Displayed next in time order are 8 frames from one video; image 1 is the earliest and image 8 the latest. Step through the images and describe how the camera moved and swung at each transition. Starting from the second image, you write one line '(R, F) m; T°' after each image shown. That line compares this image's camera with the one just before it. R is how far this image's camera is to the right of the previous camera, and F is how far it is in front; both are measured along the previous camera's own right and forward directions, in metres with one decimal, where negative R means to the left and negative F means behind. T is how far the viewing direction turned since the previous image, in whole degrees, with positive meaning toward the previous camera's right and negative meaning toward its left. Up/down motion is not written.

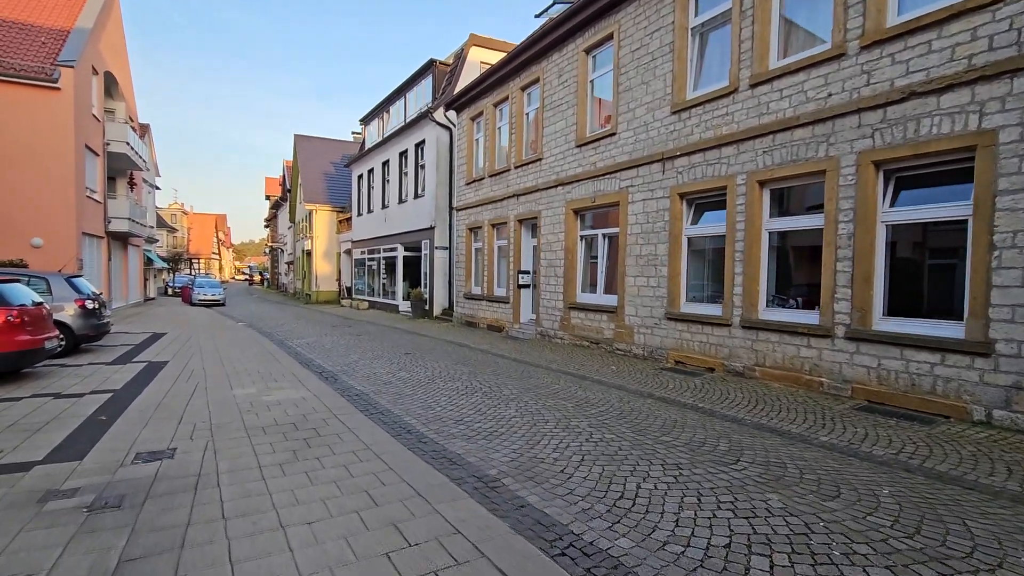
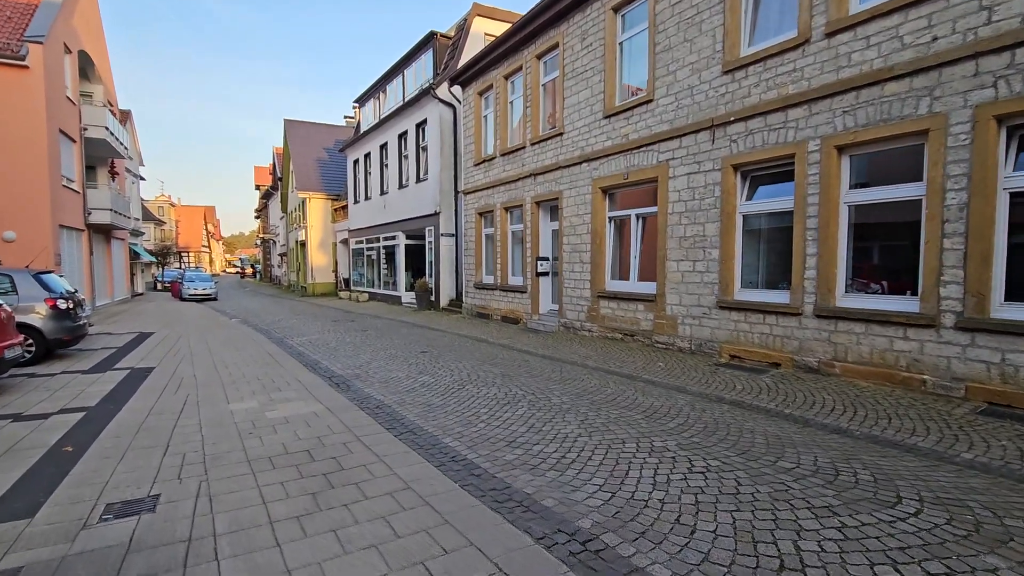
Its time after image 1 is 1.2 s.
(-0.6, +1.1) m; +1°
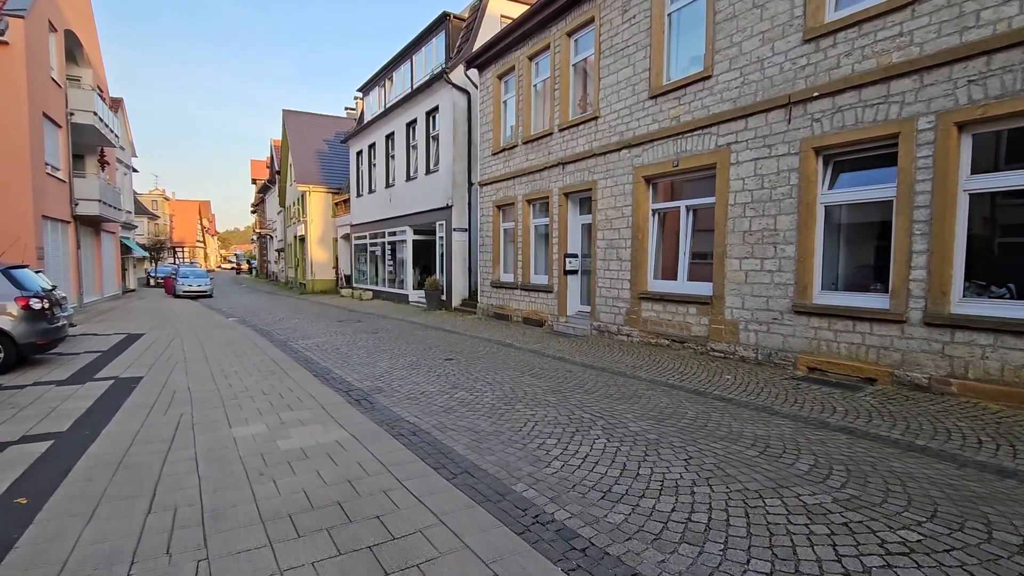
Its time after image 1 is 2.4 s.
(-0.7, +1.1) m; 0°
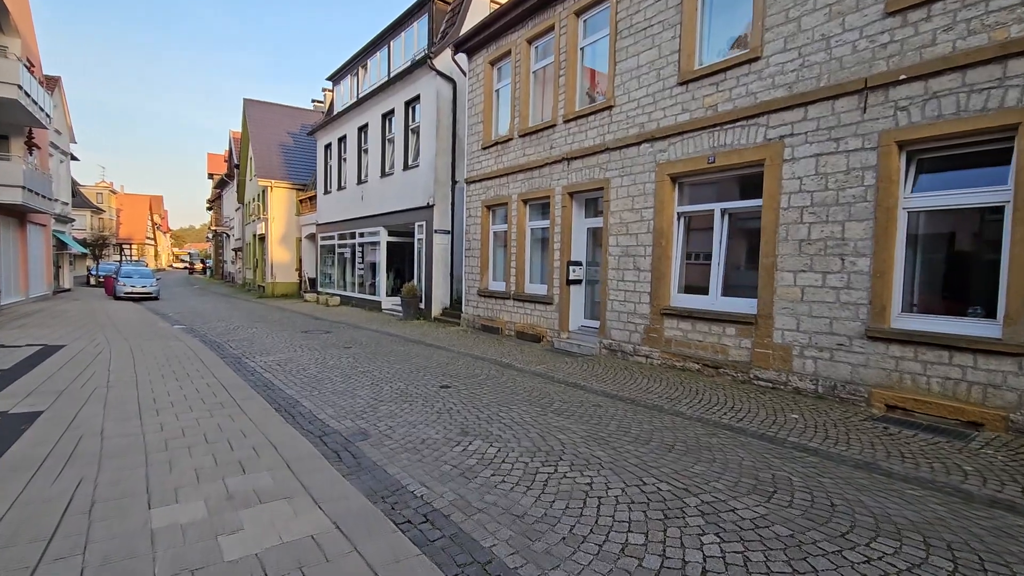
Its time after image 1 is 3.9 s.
(-0.6, +1.4) m; +4°
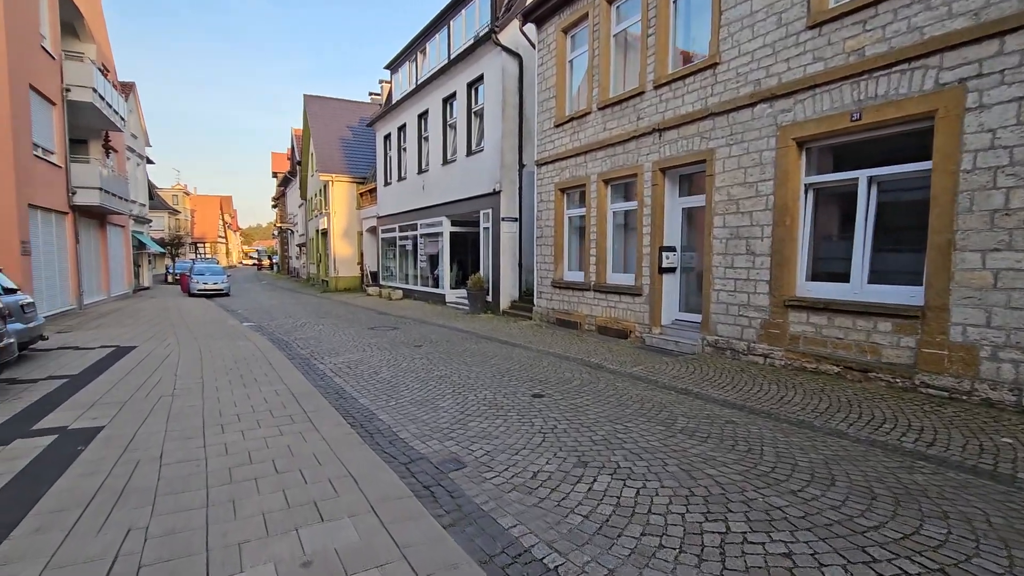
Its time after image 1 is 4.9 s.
(-0.5, +1.0) m; -6°
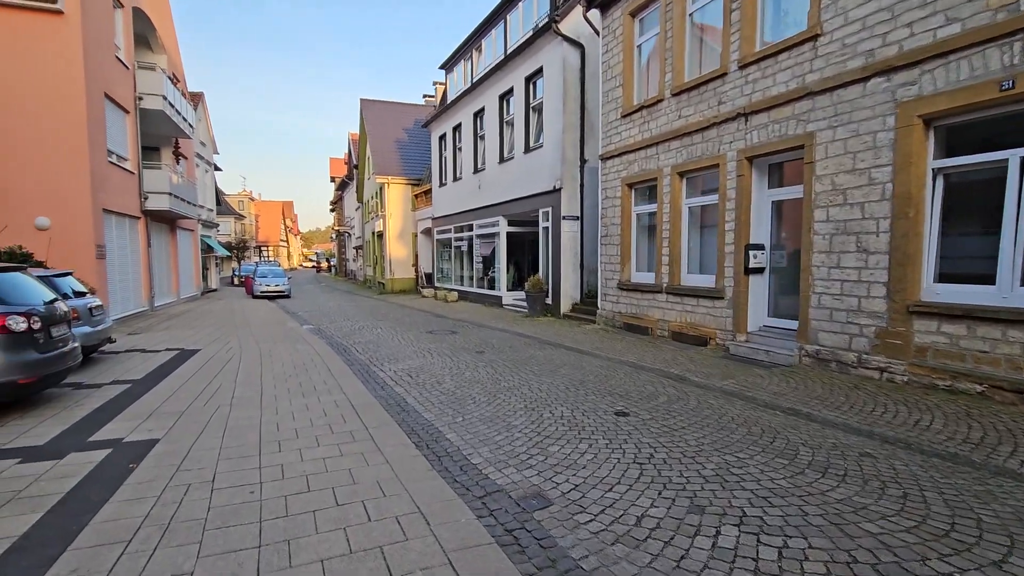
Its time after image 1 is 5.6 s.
(-0.3, +0.6) m; -5°
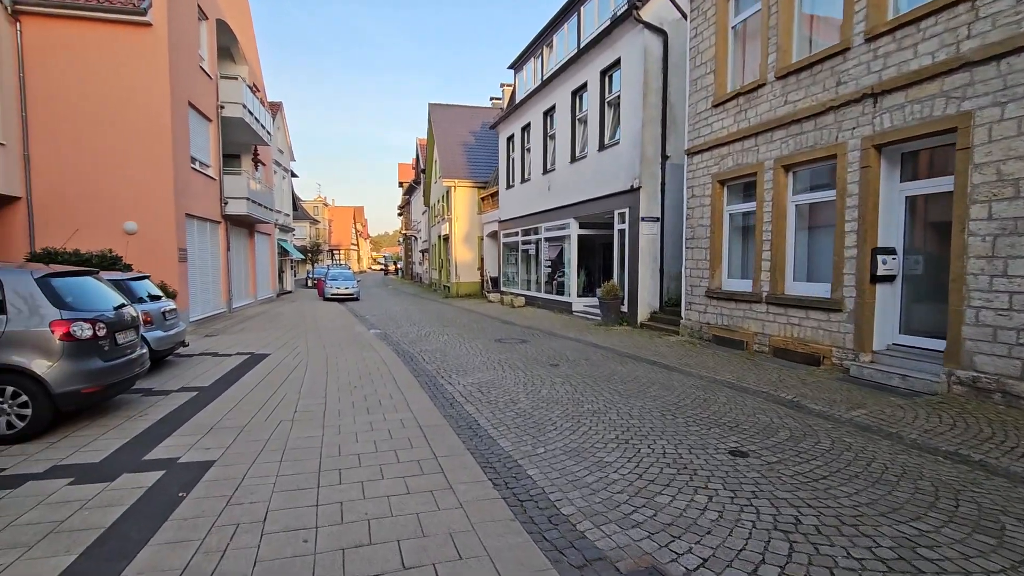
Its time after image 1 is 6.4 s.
(-0.3, +0.7) m; -7°
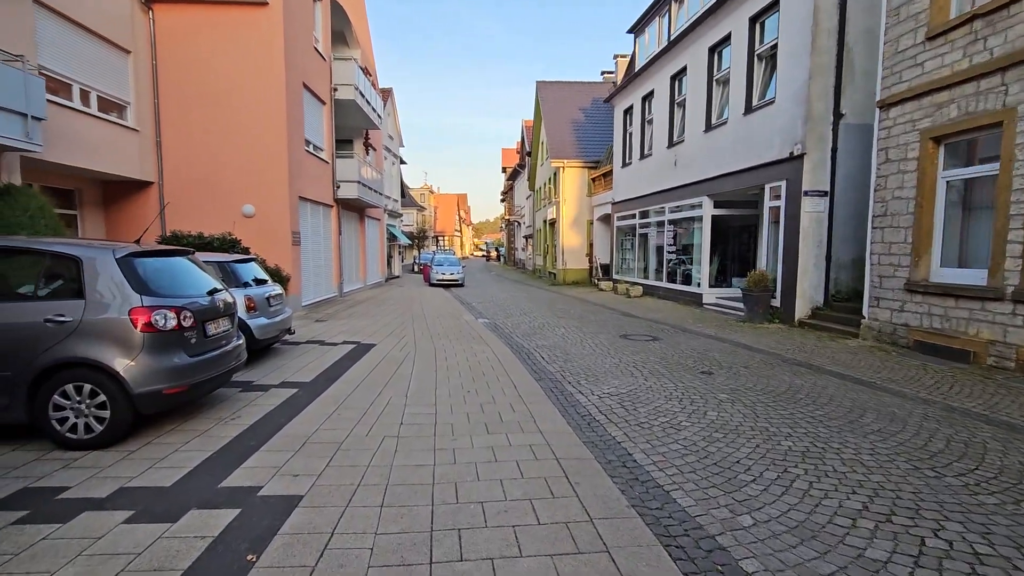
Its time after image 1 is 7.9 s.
(-0.5, +1.3) m; -11°
